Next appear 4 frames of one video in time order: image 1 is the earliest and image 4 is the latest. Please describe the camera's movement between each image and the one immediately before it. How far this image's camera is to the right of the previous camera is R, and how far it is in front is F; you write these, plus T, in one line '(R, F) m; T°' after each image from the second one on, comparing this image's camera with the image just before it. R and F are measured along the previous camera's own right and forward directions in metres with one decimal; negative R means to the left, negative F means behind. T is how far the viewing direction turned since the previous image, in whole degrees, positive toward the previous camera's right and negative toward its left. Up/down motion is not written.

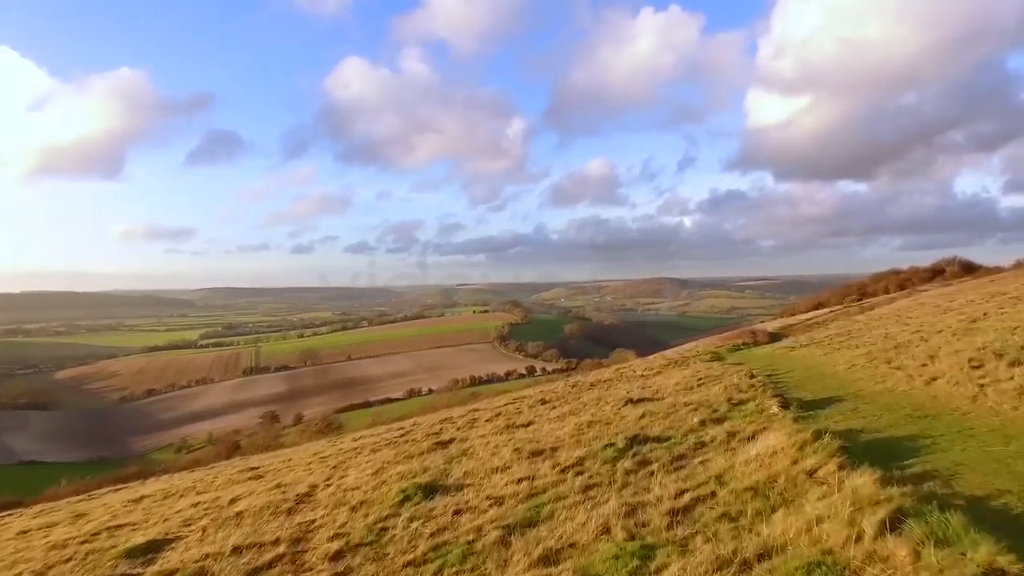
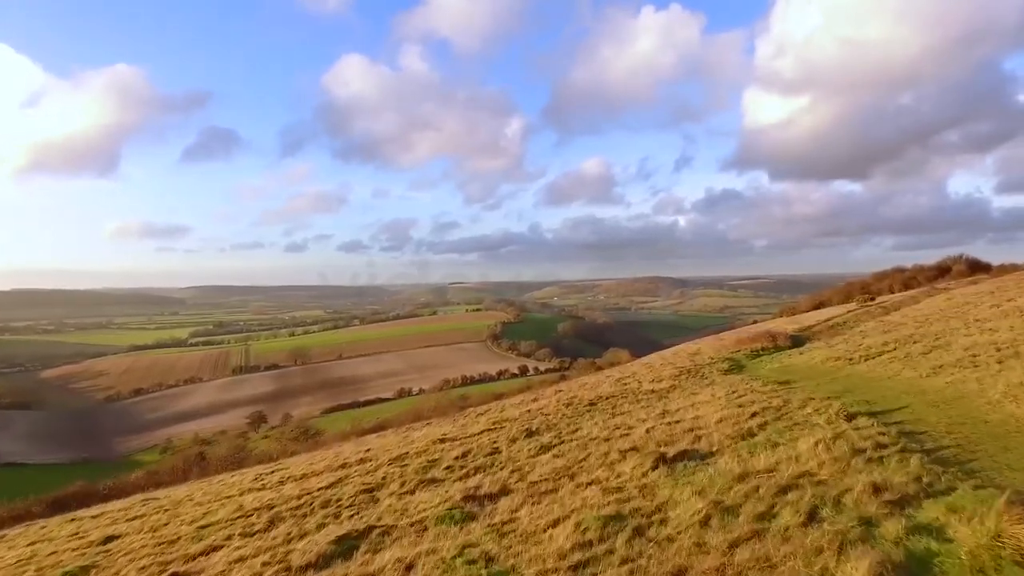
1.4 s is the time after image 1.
(+0.2, +2.7) m; +1°
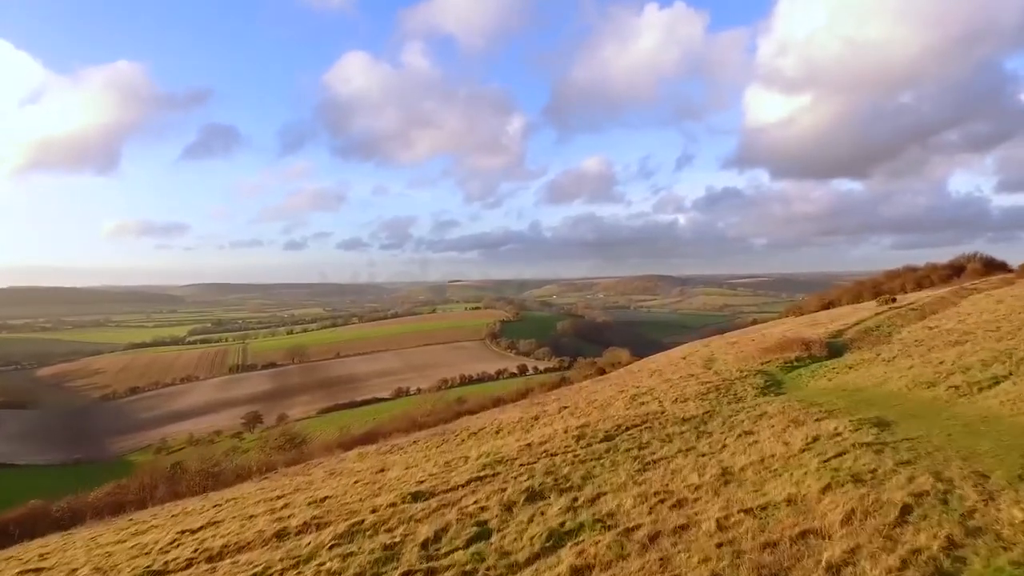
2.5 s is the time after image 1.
(0.0, +2.3) m; 0°
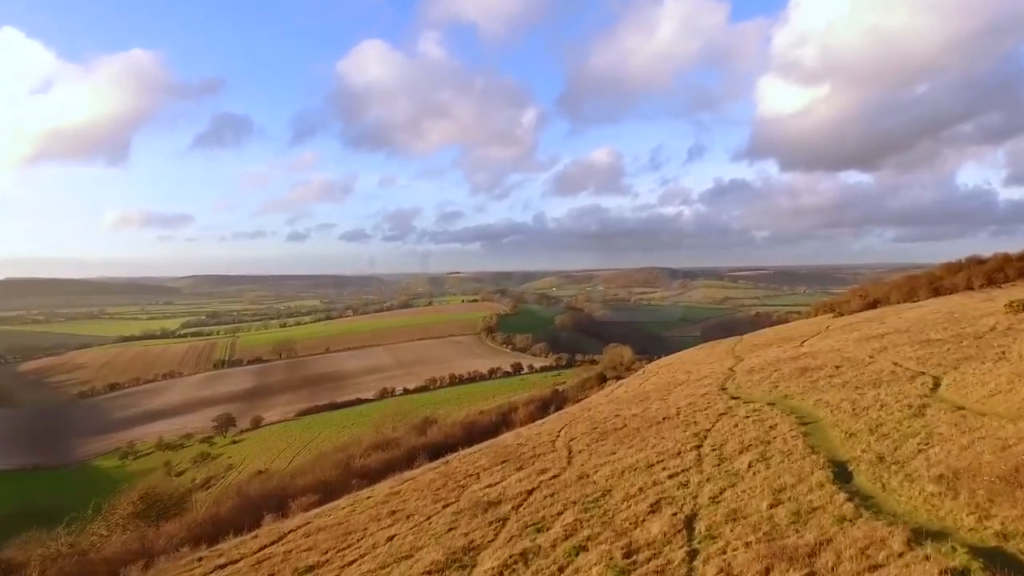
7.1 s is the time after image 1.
(+1.7, +12.0) m; 0°
